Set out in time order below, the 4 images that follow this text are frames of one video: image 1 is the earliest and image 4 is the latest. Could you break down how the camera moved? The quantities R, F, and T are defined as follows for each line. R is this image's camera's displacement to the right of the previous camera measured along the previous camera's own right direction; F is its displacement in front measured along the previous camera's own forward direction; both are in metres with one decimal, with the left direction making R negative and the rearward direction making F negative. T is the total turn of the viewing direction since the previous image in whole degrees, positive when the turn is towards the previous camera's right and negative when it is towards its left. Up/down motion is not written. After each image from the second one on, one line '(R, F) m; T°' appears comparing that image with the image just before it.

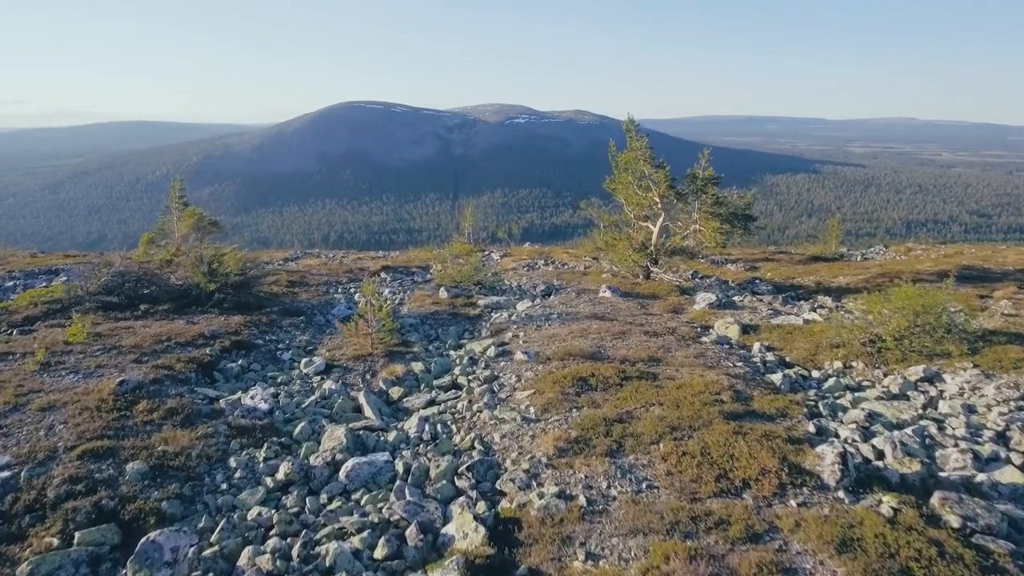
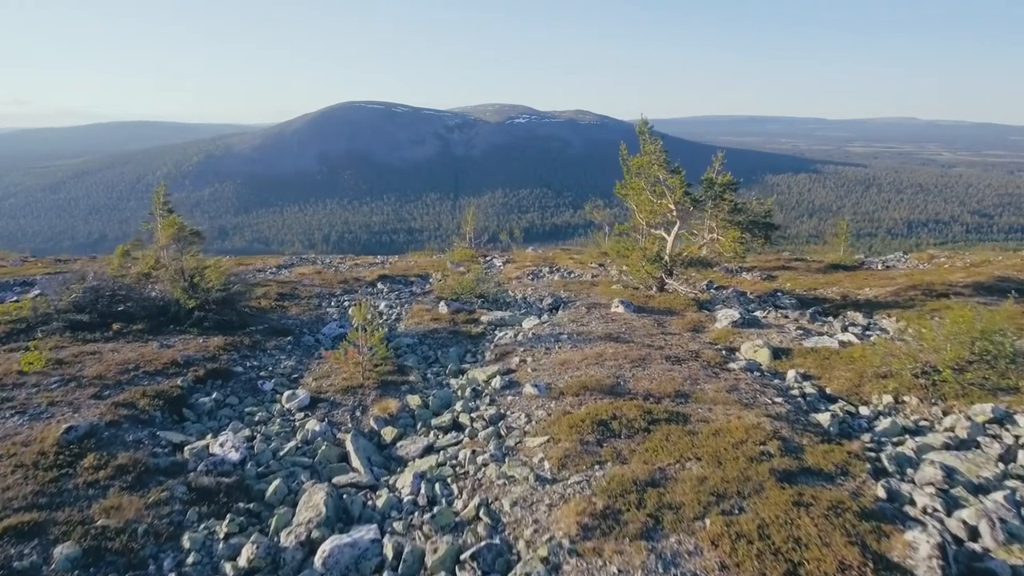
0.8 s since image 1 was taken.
(-0.1, +1.6) m; 0°
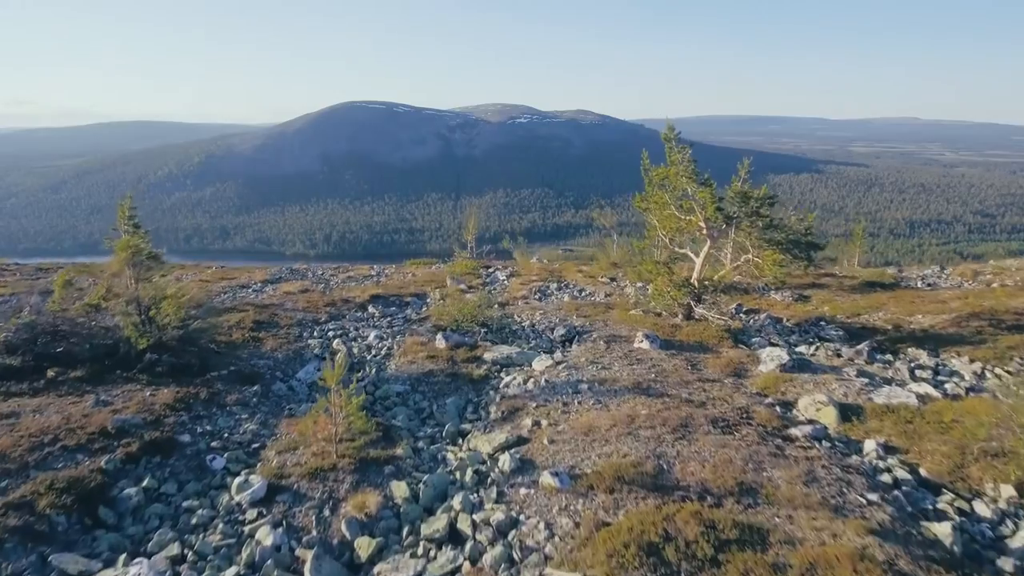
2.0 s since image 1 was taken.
(-0.2, +2.8) m; 0°
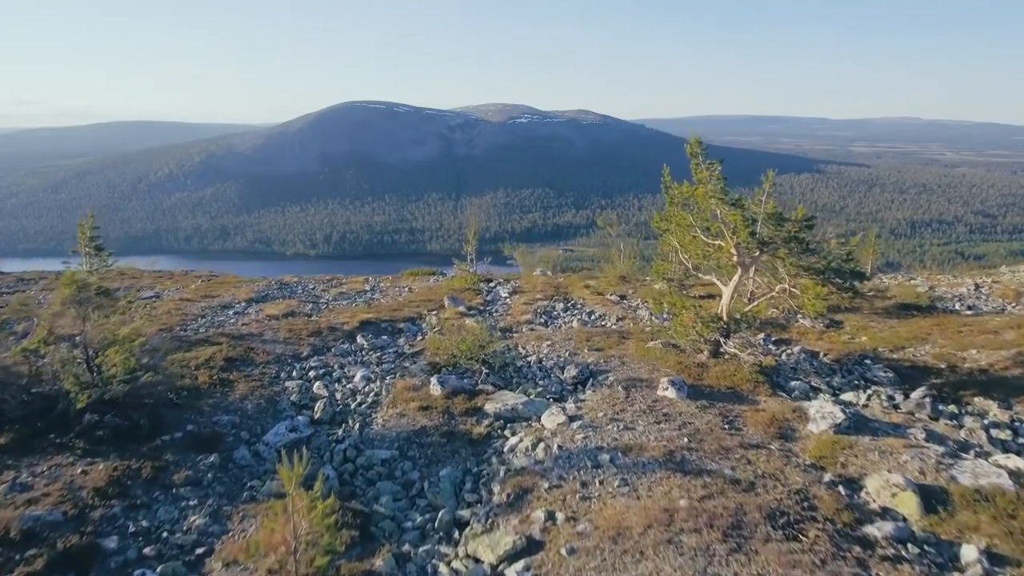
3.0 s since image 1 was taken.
(-0.1, +2.4) m; 0°
